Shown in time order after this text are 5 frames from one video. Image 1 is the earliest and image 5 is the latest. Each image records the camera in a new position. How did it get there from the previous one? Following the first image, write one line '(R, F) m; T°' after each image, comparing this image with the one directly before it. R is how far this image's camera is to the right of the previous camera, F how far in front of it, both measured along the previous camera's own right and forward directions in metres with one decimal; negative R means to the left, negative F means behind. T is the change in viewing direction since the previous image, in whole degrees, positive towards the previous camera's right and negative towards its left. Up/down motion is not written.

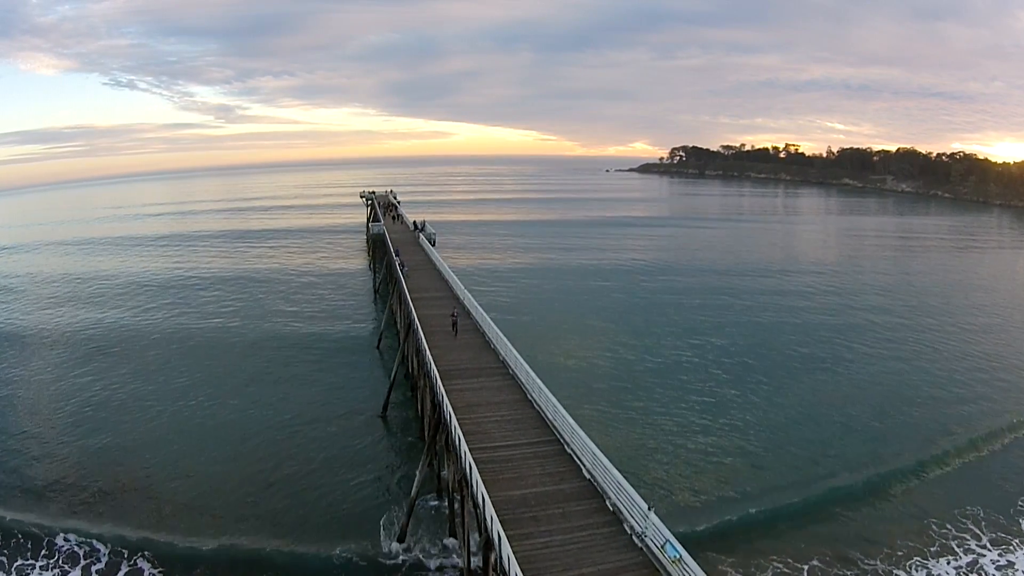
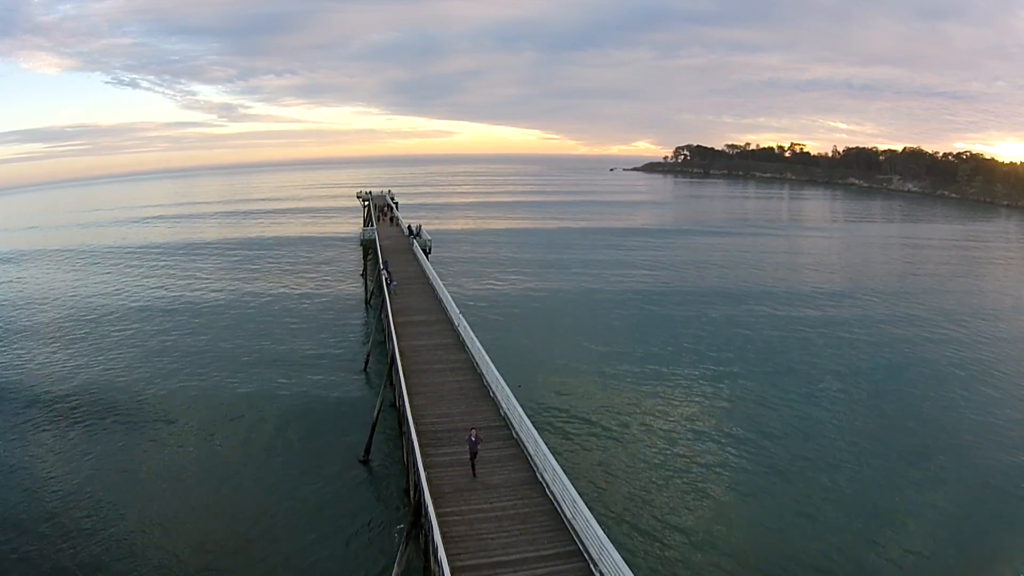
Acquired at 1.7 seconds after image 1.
(0.0, +2.3) m; 0°
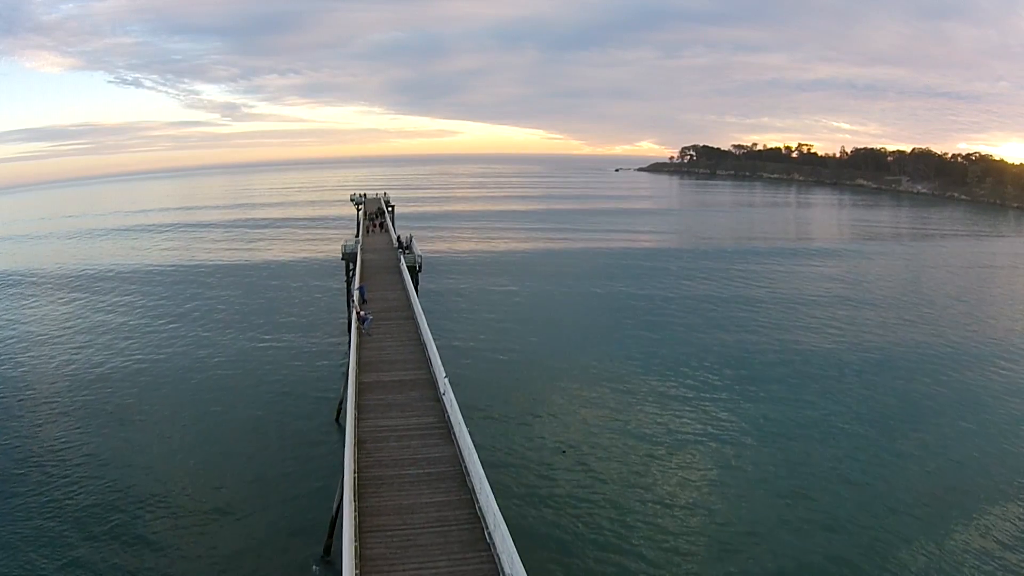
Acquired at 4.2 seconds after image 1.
(0.0, +3.6) m; 0°
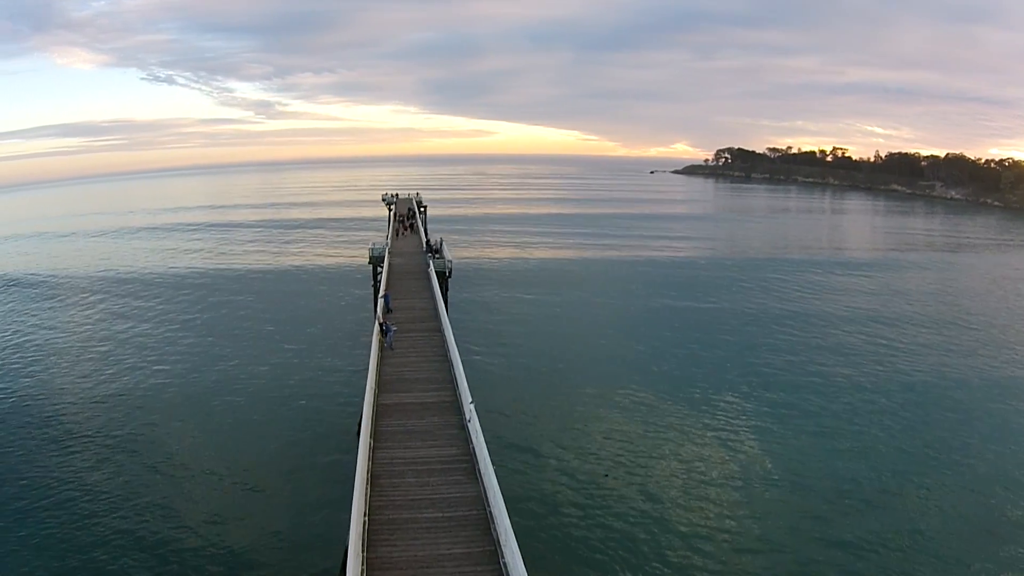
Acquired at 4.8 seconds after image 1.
(-0.5, +2.8) m; -3°
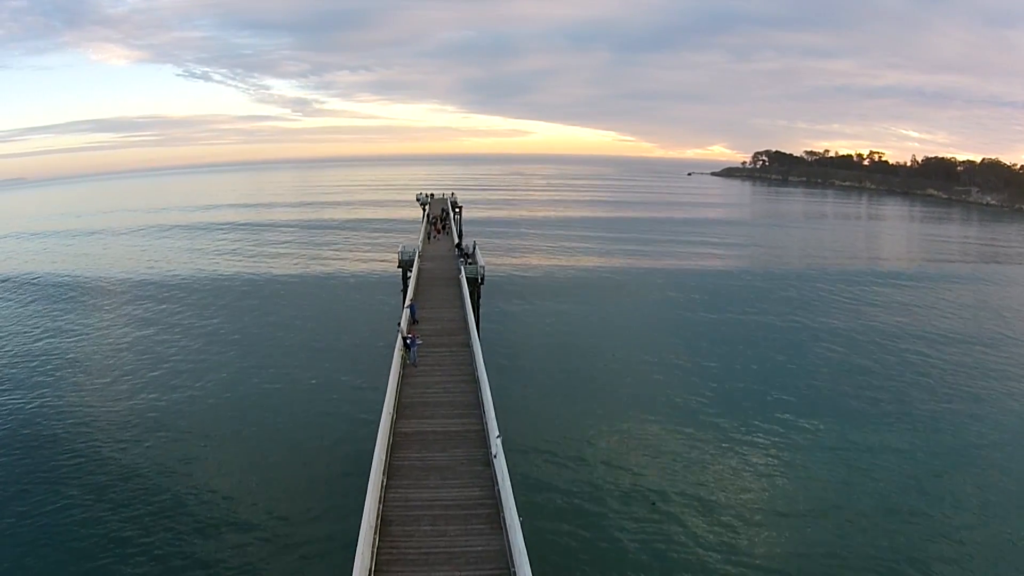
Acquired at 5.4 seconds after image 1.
(-0.3, +2.7) m; -3°
